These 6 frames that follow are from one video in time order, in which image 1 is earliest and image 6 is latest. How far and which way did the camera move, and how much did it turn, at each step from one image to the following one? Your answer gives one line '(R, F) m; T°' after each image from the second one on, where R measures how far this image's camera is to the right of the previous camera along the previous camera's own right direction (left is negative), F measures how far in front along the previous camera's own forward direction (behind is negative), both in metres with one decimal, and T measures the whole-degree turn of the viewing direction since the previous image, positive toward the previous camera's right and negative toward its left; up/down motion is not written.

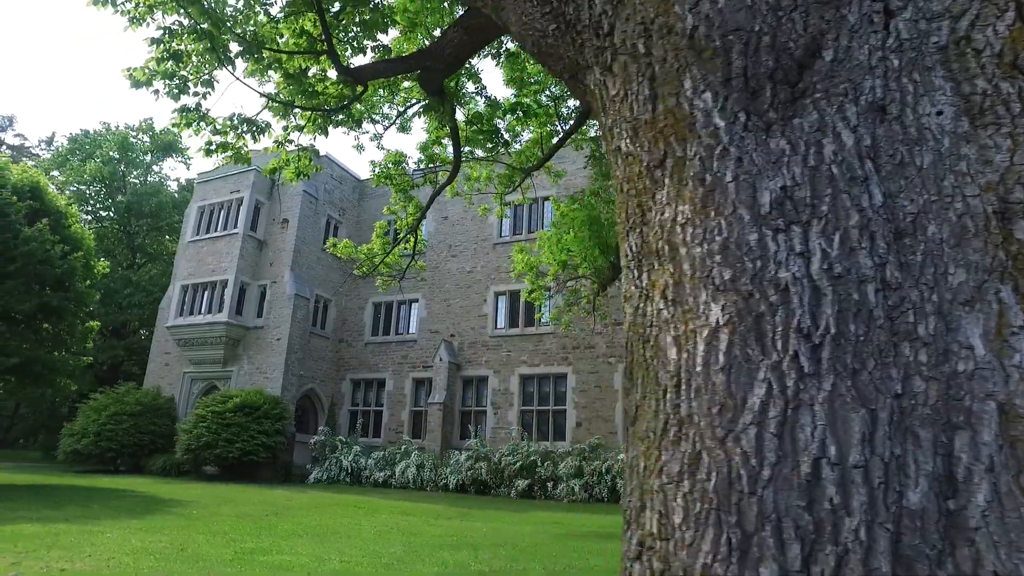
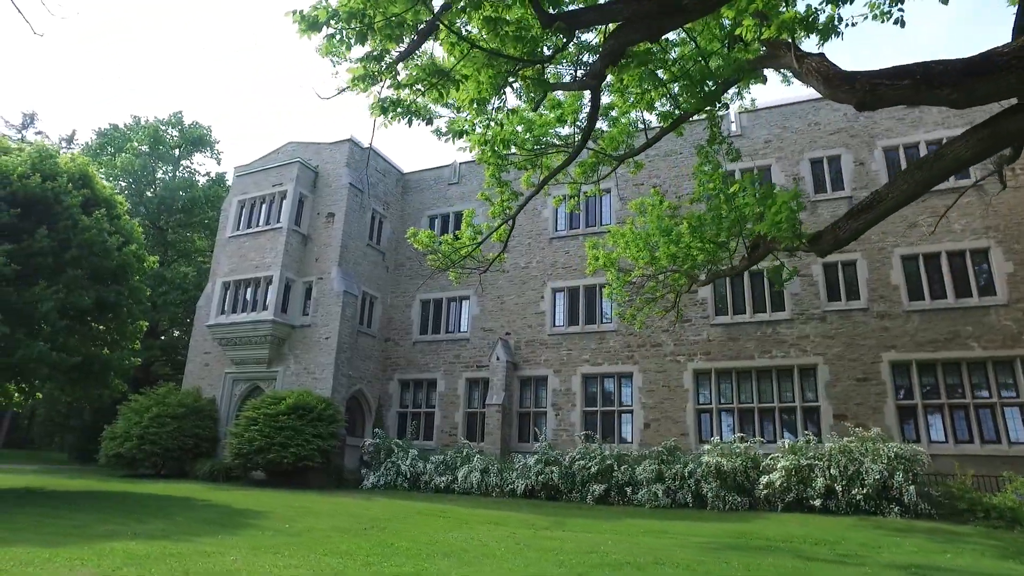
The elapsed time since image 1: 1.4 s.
(-1.5, +0.7) m; 0°
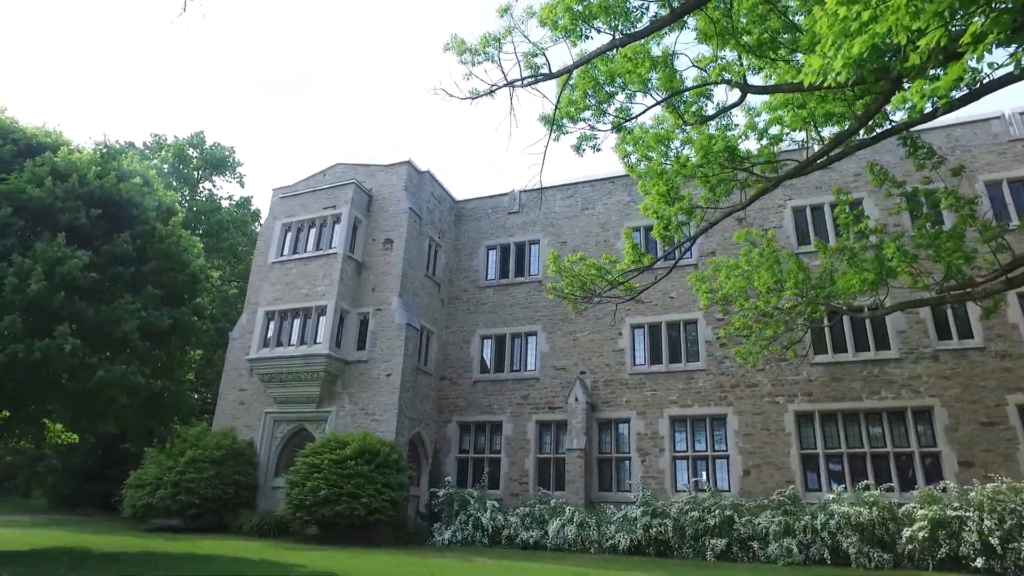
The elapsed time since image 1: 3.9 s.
(-2.9, +1.4) m; +4°
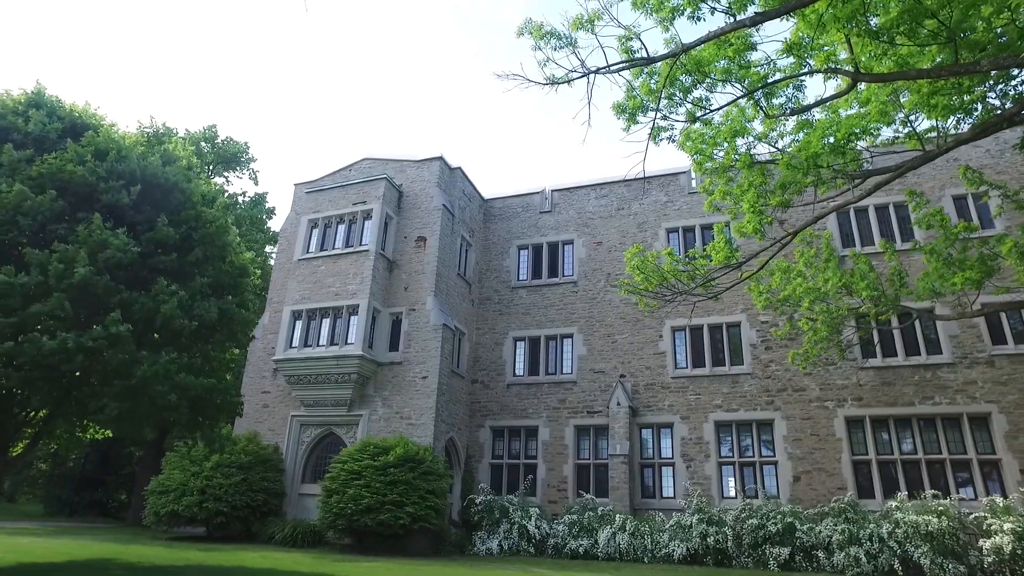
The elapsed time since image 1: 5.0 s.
(-1.4, +0.5) m; +2°
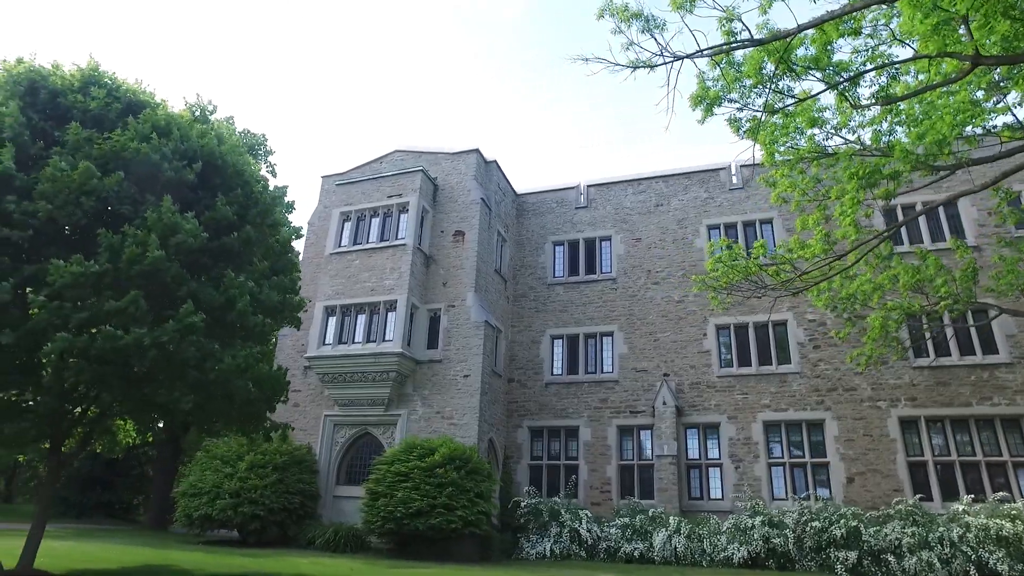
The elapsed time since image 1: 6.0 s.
(-1.3, +0.5) m; +1°
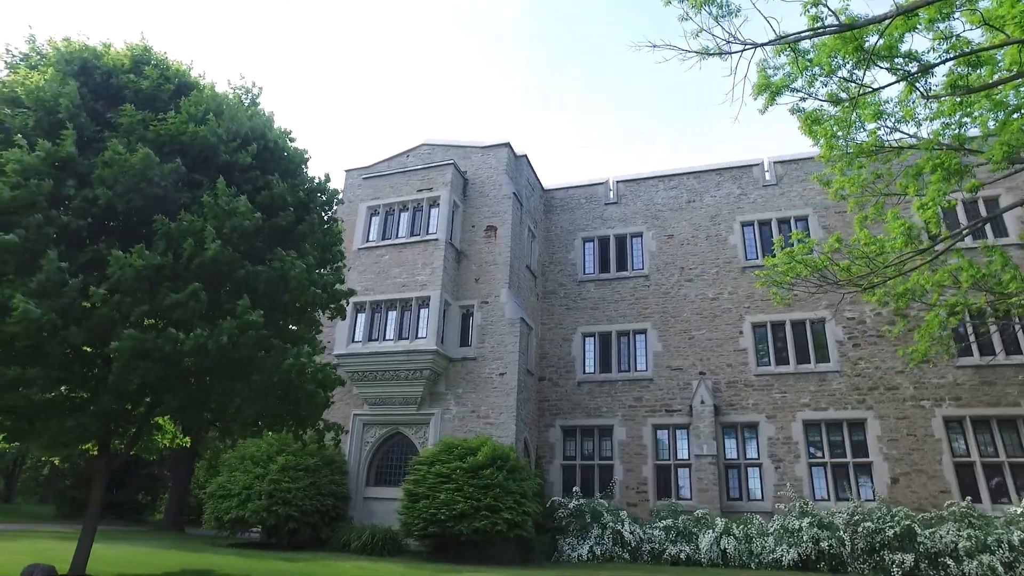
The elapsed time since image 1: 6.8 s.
(-1.0, +0.3) m; +1°
